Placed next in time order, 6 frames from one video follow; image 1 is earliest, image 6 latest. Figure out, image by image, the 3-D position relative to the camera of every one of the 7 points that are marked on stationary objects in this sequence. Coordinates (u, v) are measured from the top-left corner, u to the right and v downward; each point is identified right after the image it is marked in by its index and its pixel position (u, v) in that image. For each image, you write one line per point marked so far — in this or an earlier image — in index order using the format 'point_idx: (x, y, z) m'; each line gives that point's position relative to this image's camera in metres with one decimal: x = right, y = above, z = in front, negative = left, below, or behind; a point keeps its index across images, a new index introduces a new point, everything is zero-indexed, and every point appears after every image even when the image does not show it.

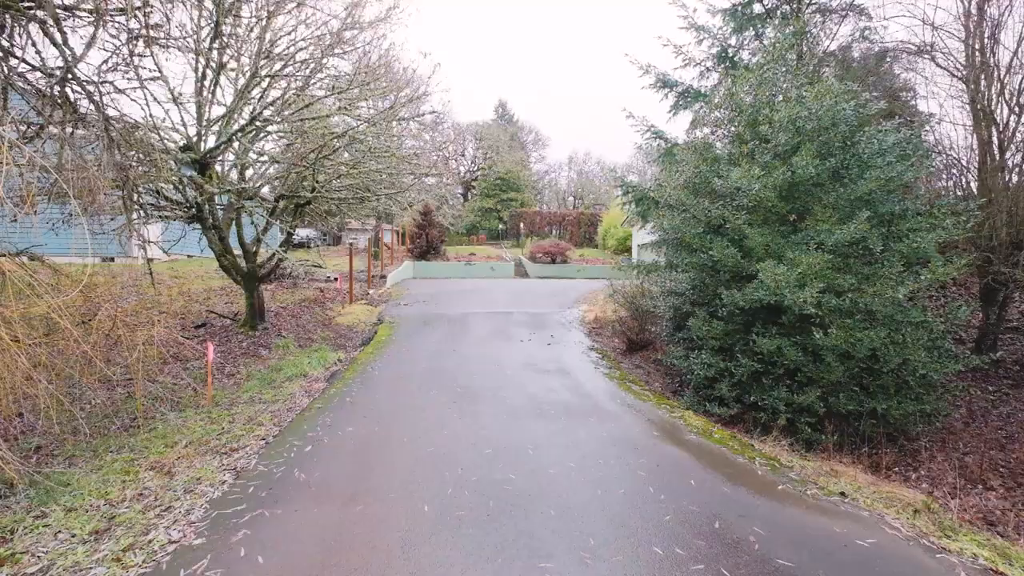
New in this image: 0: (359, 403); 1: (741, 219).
0: (-1.4, -1.0, +8.4) m
1: (+2.0, +0.6, +7.9) m
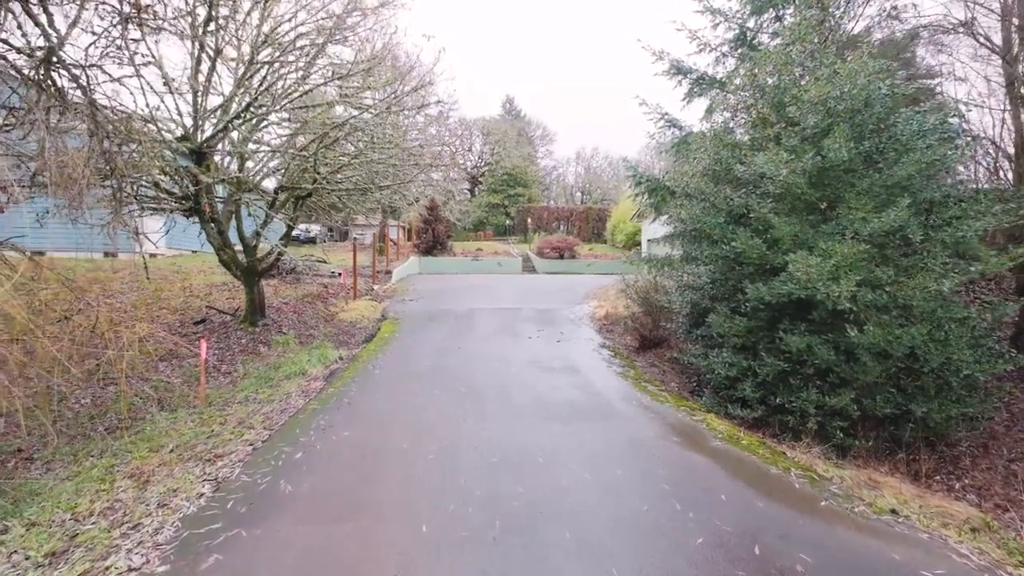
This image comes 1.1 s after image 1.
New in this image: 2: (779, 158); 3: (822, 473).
0: (-1.3, -1.0, +7.9) m
1: (+2.0, +0.6, +7.4) m
2: (+2.1, +1.0, +7.2) m
3: (+1.6, -1.0, +4.9) m
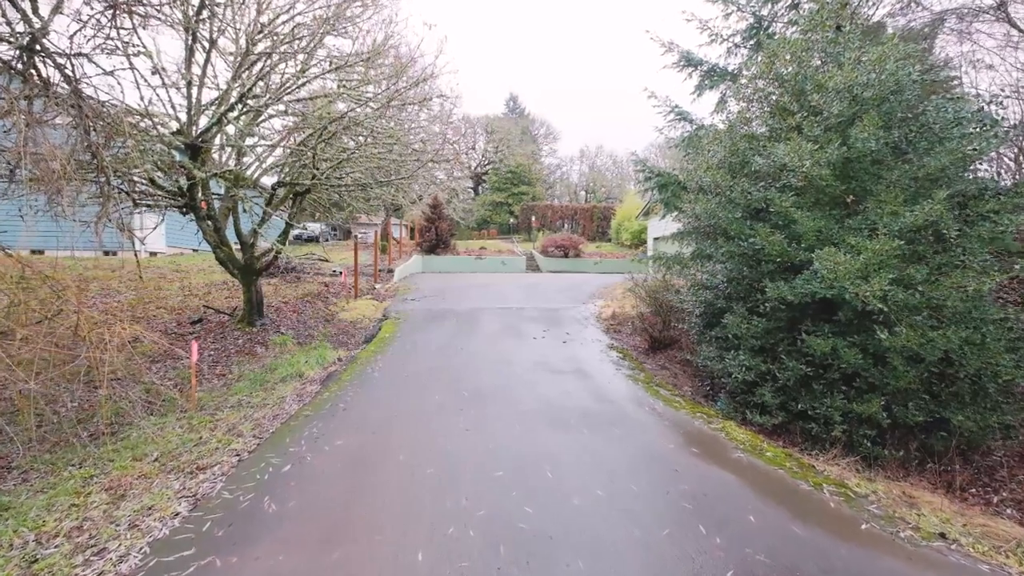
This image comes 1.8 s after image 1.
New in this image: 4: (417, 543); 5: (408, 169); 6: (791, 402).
0: (-1.3, -1.0, +7.5) m
1: (+2.1, +0.7, +7.0) m
2: (+2.1, +1.0, +6.8) m
3: (+1.7, -1.0, +4.5) m
4: (-0.4, -1.1, +4.3) m
5: (-1.4, +1.6, +12.8) m
6: (+2.1, -0.9, +7.2) m
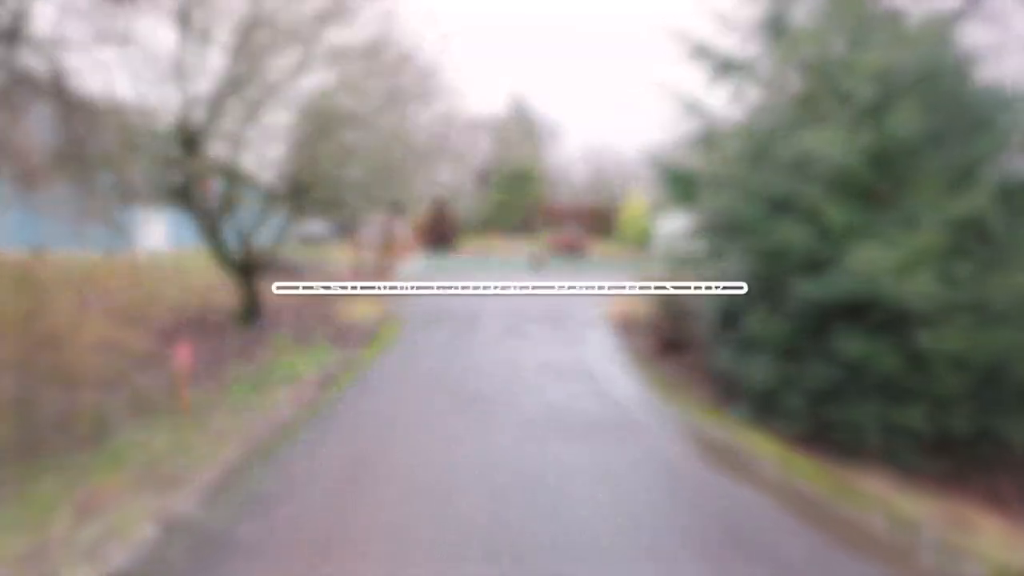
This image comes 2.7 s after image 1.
0: (-1.2, -1.0, +7.1) m
1: (+2.1, +0.7, +6.5) m
2: (+2.2, +1.0, +6.3) m
3: (+1.7, -1.0, +4.1) m
4: (-0.4, -1.1, +3.8) m
5: (-1.3, +1.6, +12.3) m
6: (+2.2, -0.8, +6.7) m
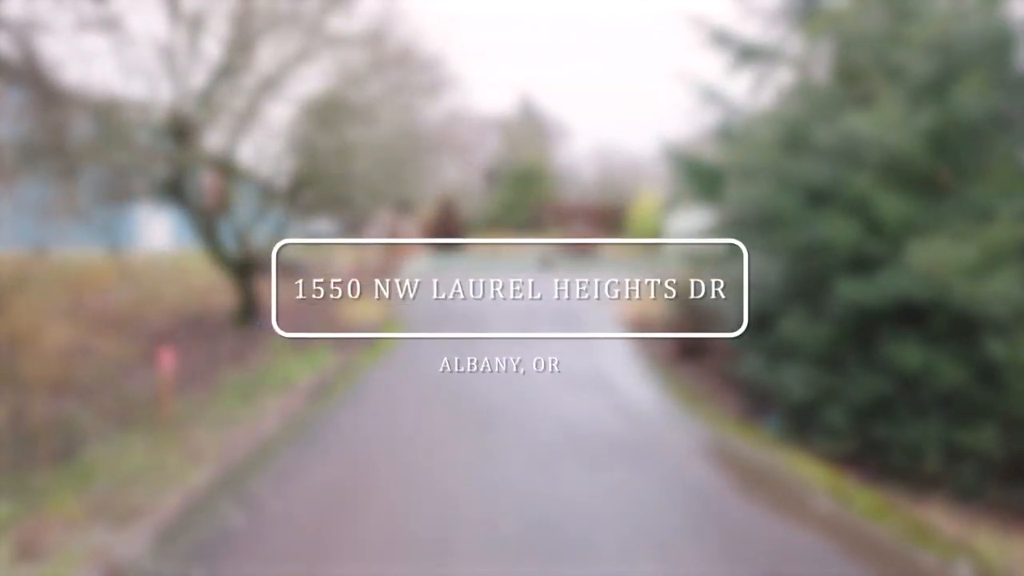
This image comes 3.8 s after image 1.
0: (-1.2, -1.0, +6.5) m
1: (+2.2, +0.7, +5.8) m
2: (+2.2, +1.0, +5.6) m
3: (+1.7, -1.0, +3.4) m
4: (-0.4, -1.1, +3.2) m
5: (-1.2, +1.6, +11.7) m
6: (+2.2, -0.9, +6.0) m
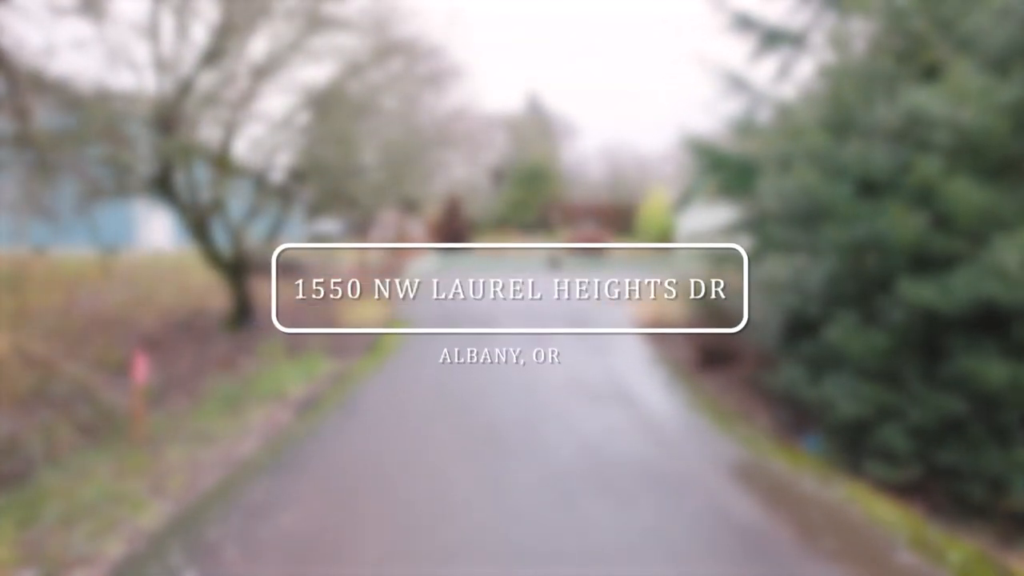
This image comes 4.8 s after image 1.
0: (-1.1, -1.0, +5.7) m
1: (+2.2, +0.6, +5.1) m
2: (+2.3, +1.0, +4.9) m
3: (+1.8, -1.0, +2.6) m
4: (-0.3, -1.1, +2.5) m
5: (-1.1, +1.6, +11.0) m
6: (+2.3, -0.9, +5.3) m
